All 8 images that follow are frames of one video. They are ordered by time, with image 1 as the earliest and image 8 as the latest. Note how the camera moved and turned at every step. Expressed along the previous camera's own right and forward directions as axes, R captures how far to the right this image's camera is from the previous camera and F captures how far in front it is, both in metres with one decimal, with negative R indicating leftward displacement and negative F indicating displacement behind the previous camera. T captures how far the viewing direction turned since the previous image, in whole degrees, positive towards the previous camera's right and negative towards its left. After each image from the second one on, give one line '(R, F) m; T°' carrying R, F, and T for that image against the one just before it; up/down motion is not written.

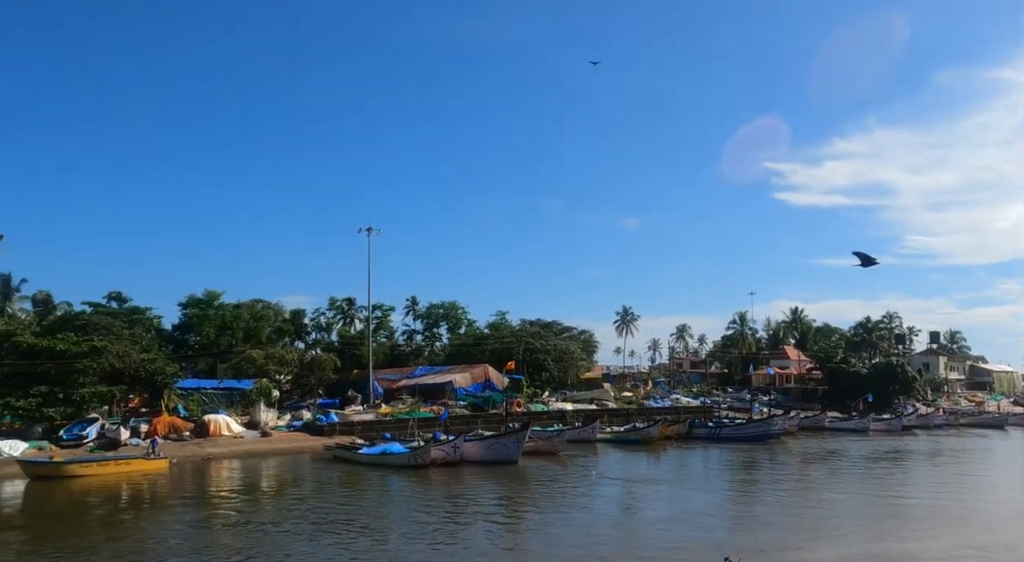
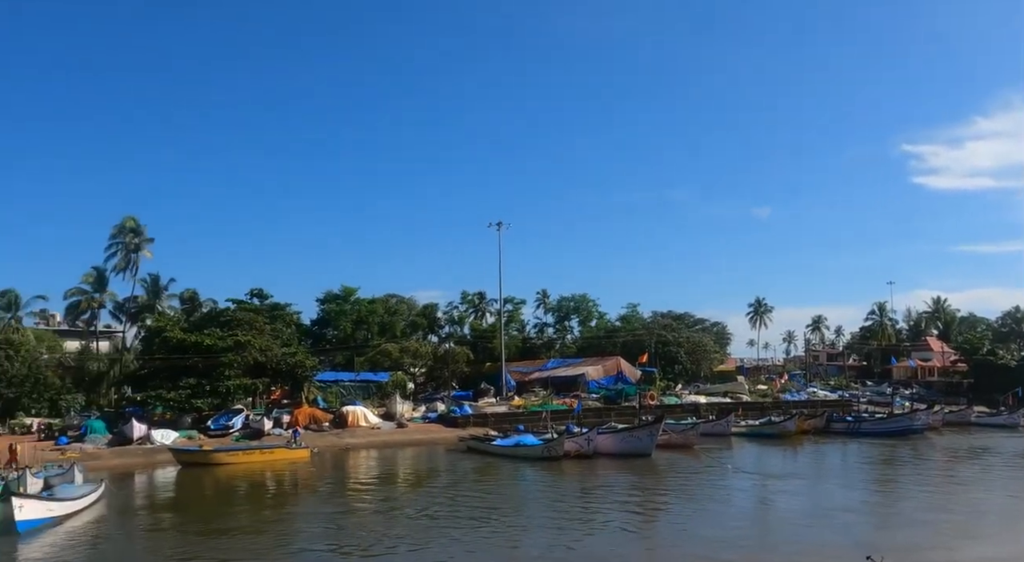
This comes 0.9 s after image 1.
(-1.5, +0.3) m; -7°
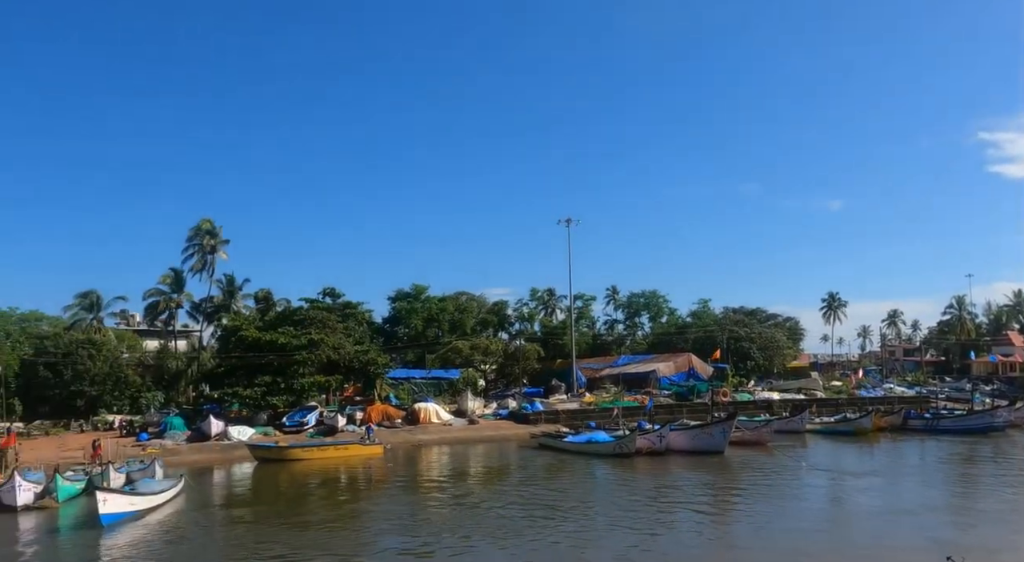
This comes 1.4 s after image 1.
(-0.9, 0.0) m; -3°
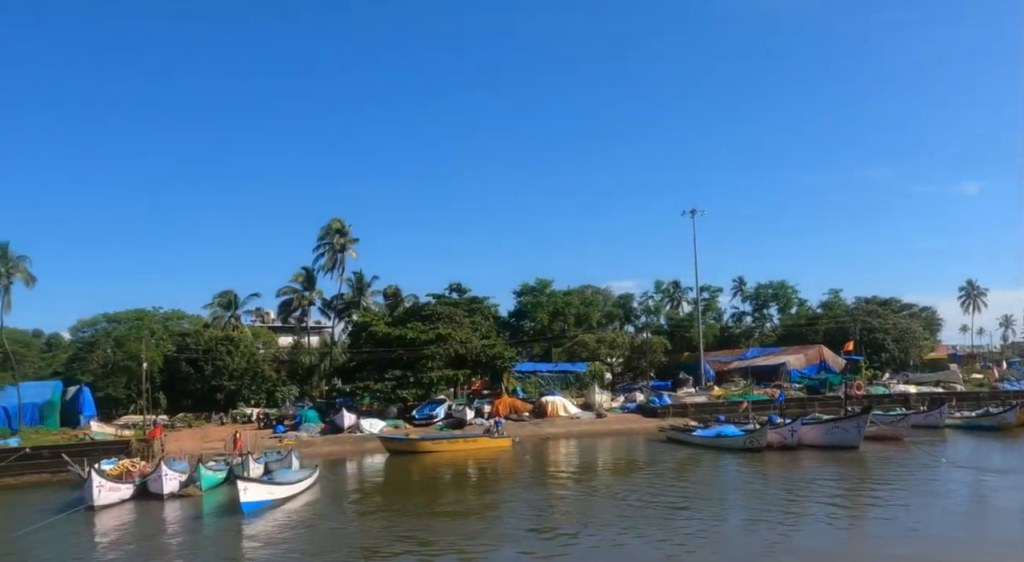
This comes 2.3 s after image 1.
(-1.8, -0.1) m; -6°
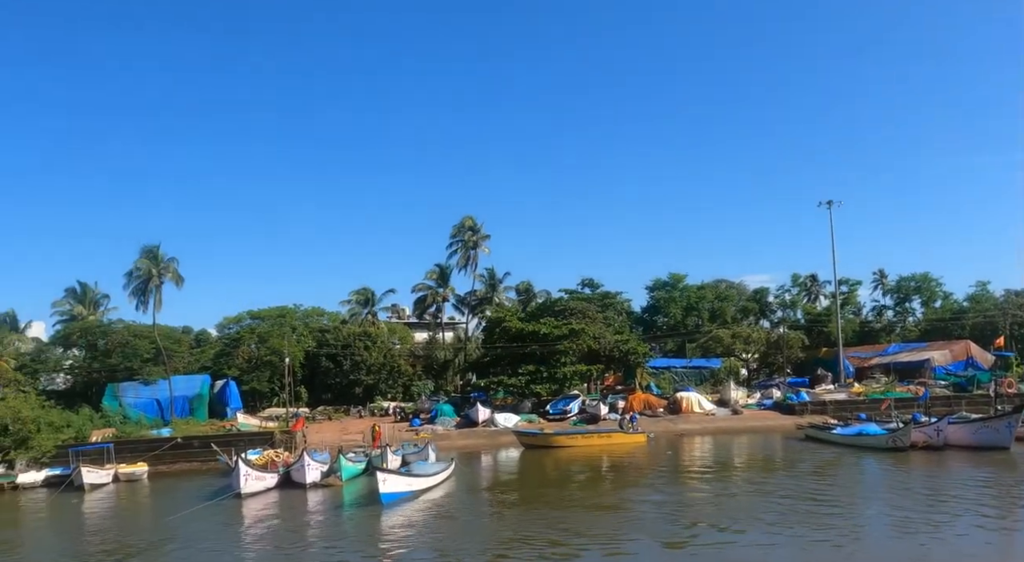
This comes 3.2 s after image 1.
(-2.3, -0.2) m; -5°
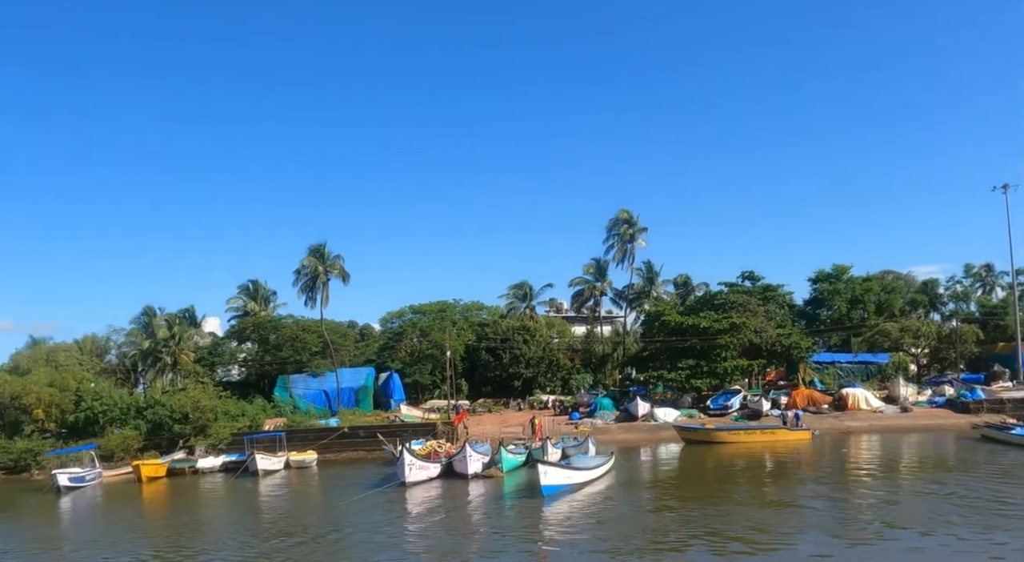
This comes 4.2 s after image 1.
(-2.6, -0.5) m; -7°
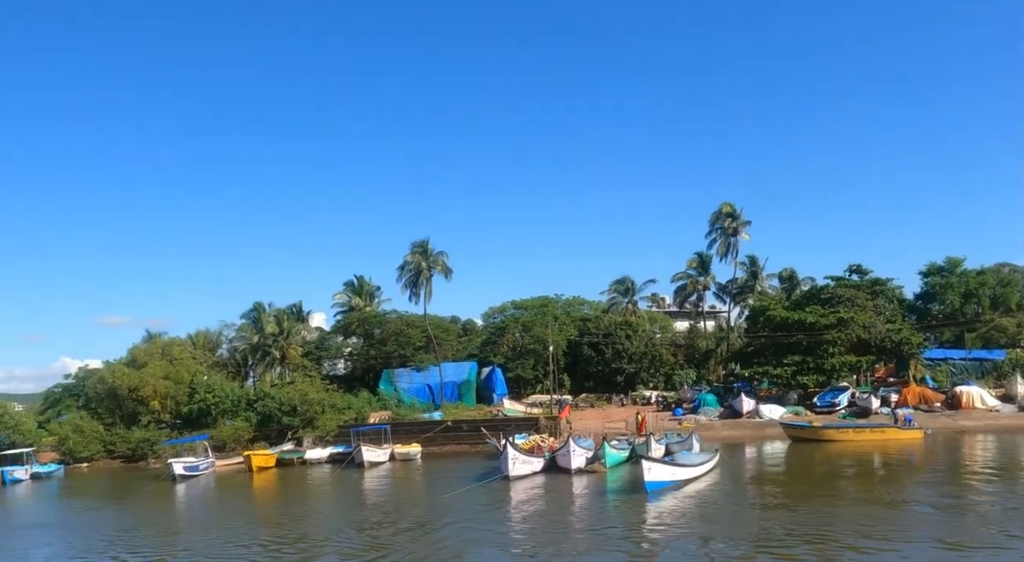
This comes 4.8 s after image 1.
(-1.6, -0.3) m; -5°
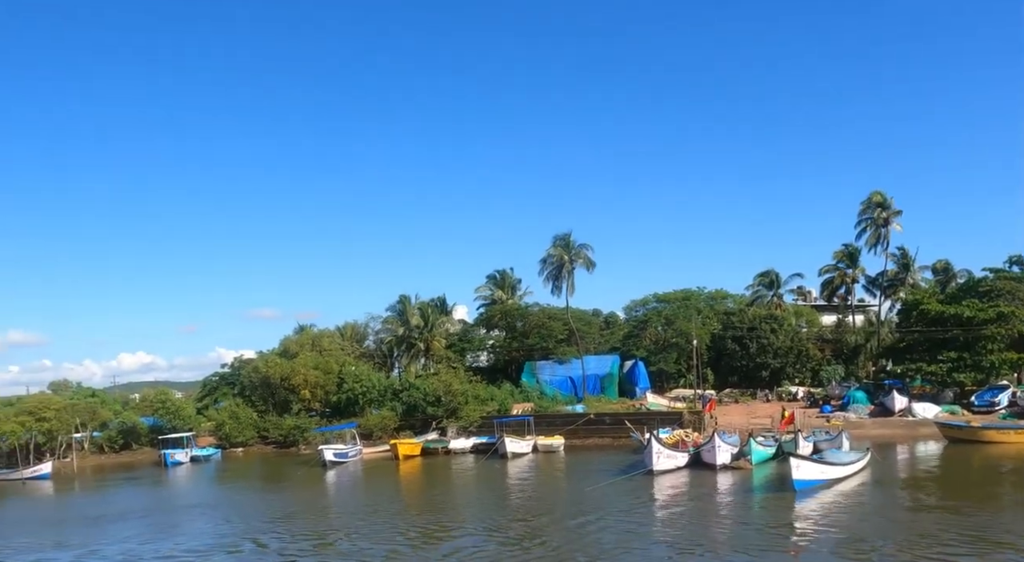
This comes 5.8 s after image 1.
(-2.1, -0.6) m; -7°
